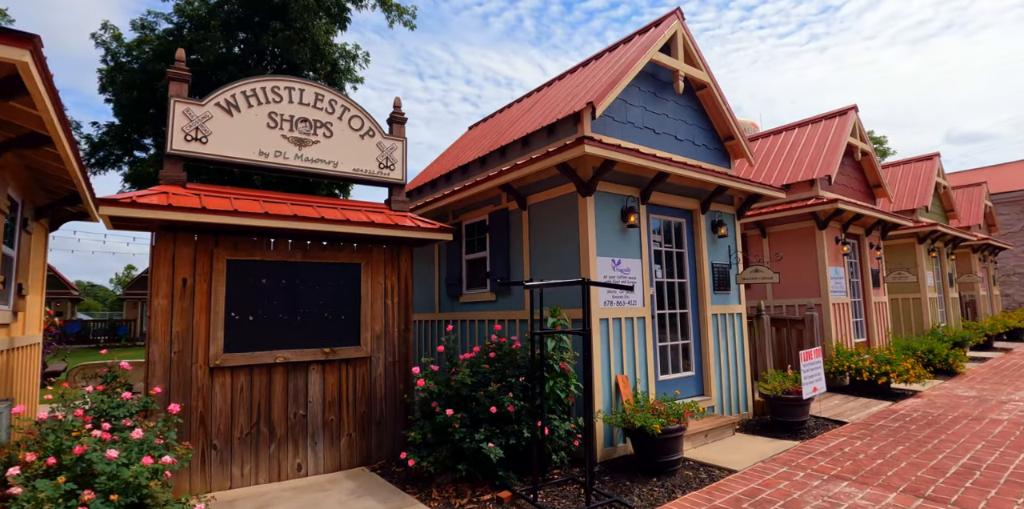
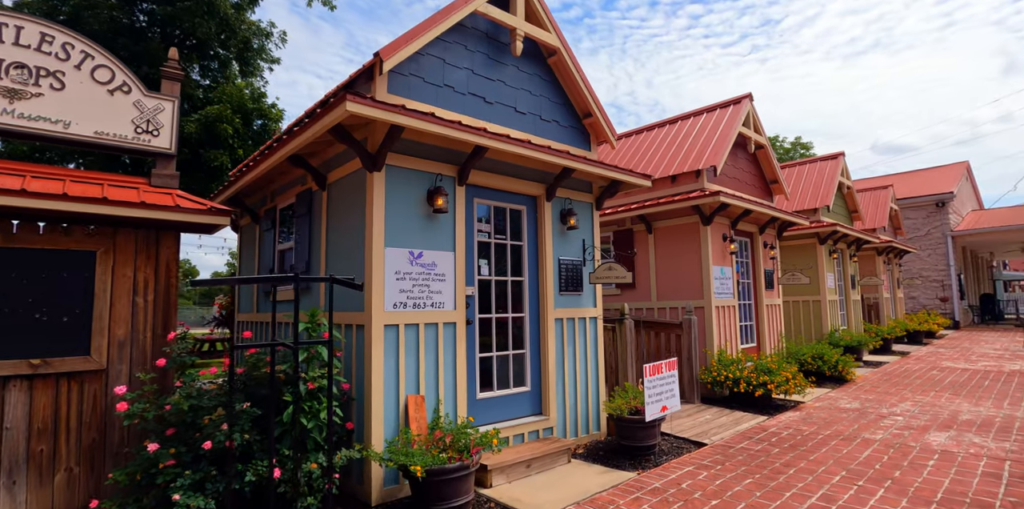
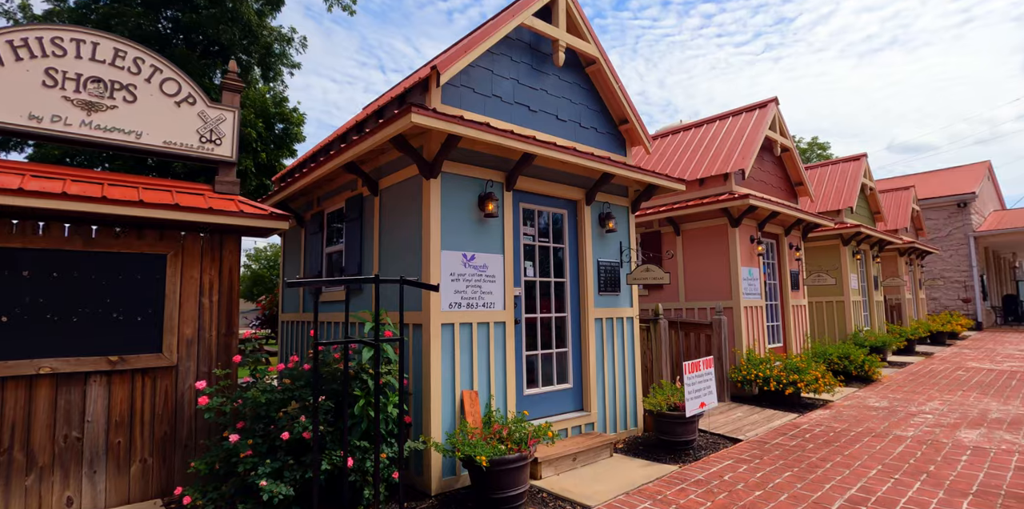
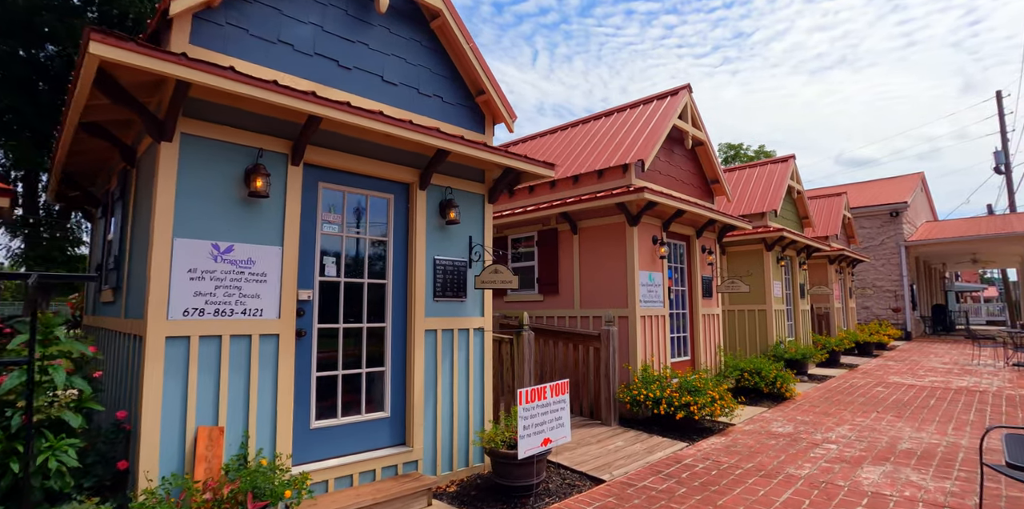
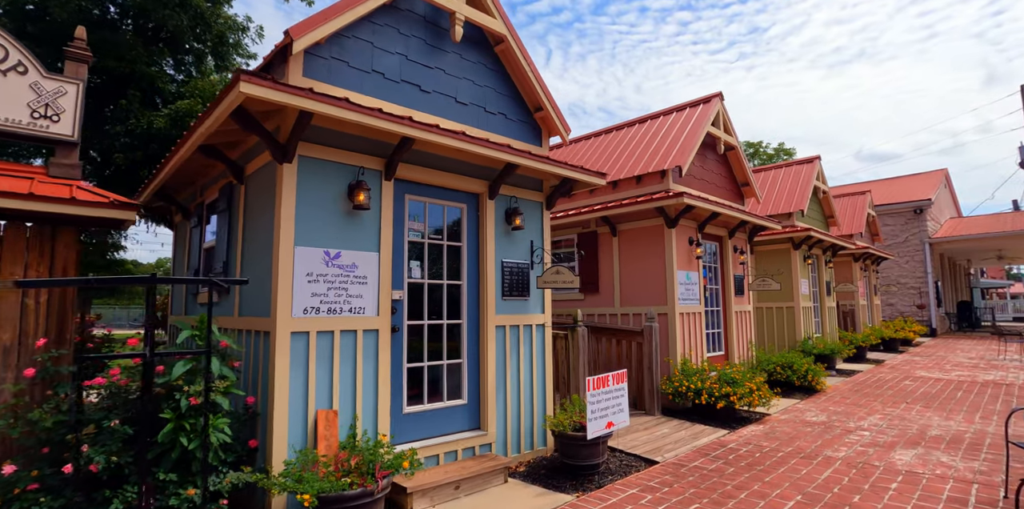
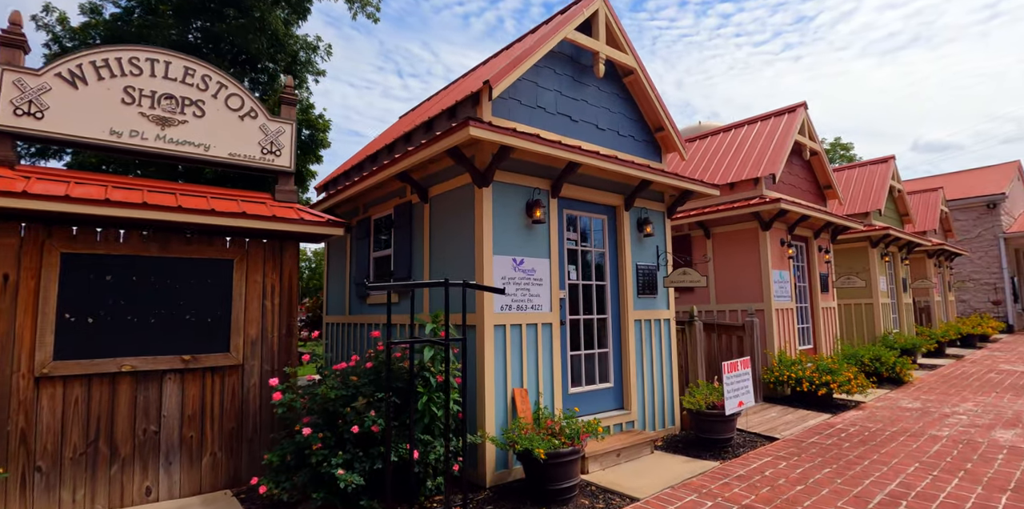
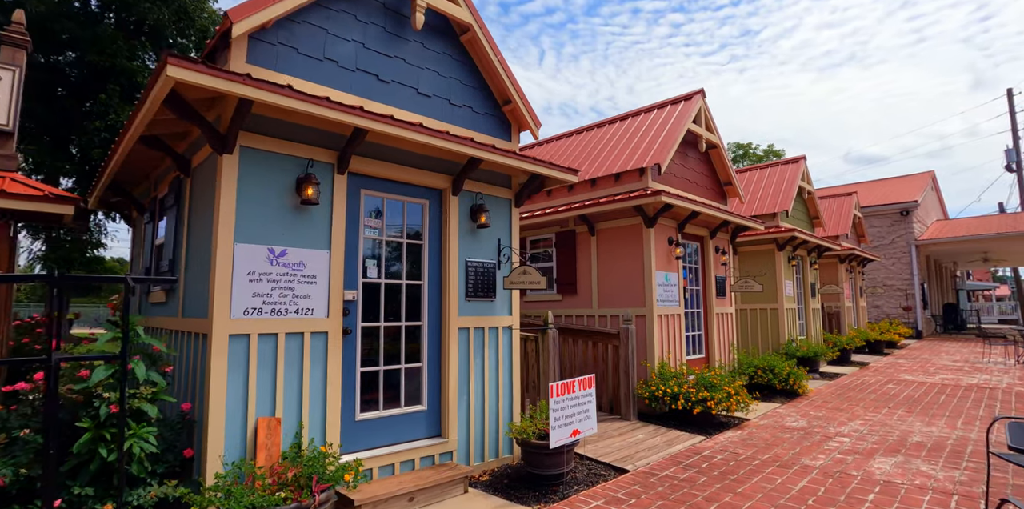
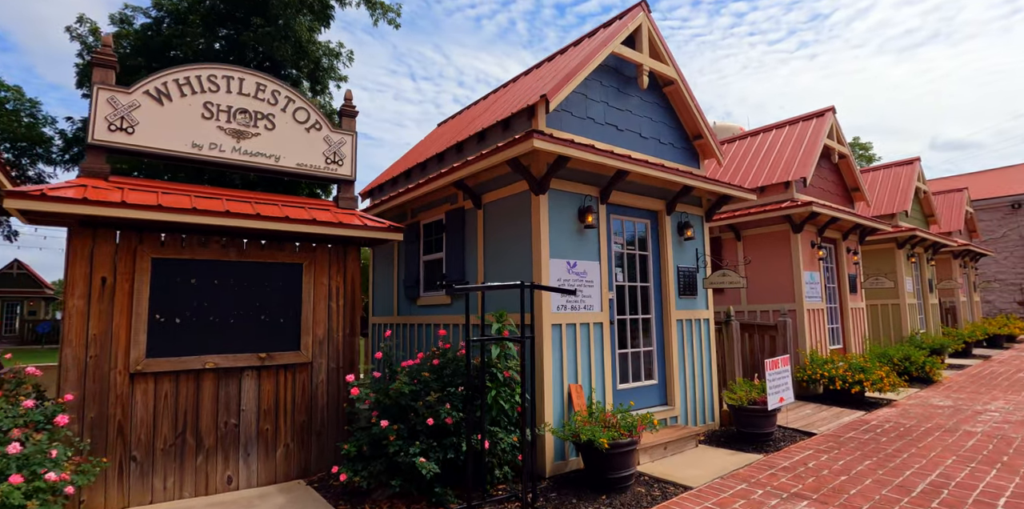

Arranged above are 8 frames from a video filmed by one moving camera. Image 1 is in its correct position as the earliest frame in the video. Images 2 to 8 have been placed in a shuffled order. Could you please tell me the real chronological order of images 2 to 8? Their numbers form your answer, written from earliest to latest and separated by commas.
8, 6, 3, 2, 5, 7, 4
